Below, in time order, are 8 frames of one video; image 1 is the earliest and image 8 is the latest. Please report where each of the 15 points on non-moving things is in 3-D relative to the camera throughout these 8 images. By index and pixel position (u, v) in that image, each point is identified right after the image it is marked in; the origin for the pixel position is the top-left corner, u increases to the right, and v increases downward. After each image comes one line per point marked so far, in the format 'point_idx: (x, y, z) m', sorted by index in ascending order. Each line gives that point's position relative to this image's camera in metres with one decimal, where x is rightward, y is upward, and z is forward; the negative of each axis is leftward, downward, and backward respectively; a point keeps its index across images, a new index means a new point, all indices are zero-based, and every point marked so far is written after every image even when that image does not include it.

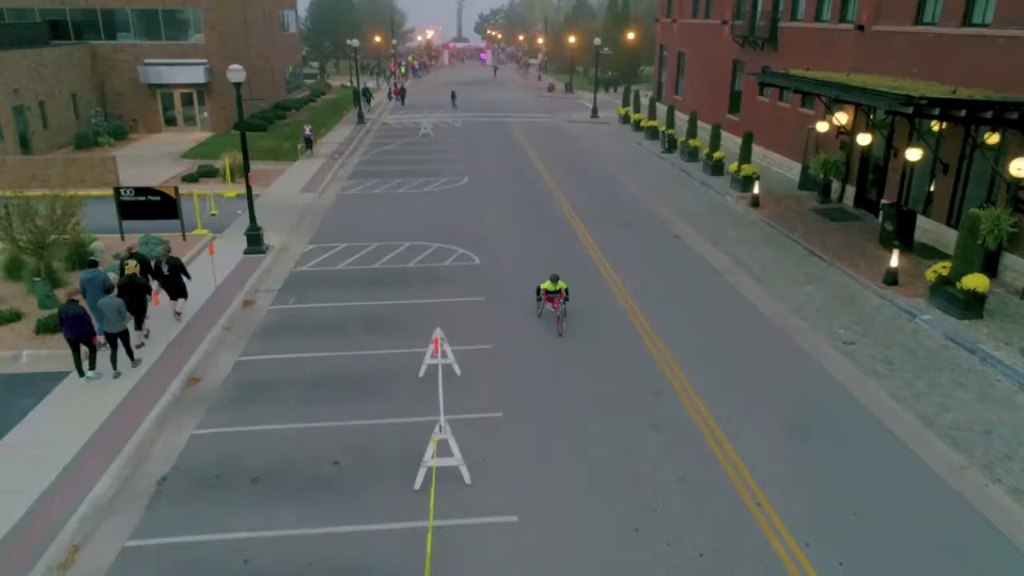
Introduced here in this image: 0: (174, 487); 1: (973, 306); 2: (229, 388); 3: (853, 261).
0: (-4.1, -2.4, +9.1) m
1: (+8.3, -0.3, +13.5) m
2: (-4.3, -1.5, +11.5) m
3: (+7.8, +0.6, +17.2) m
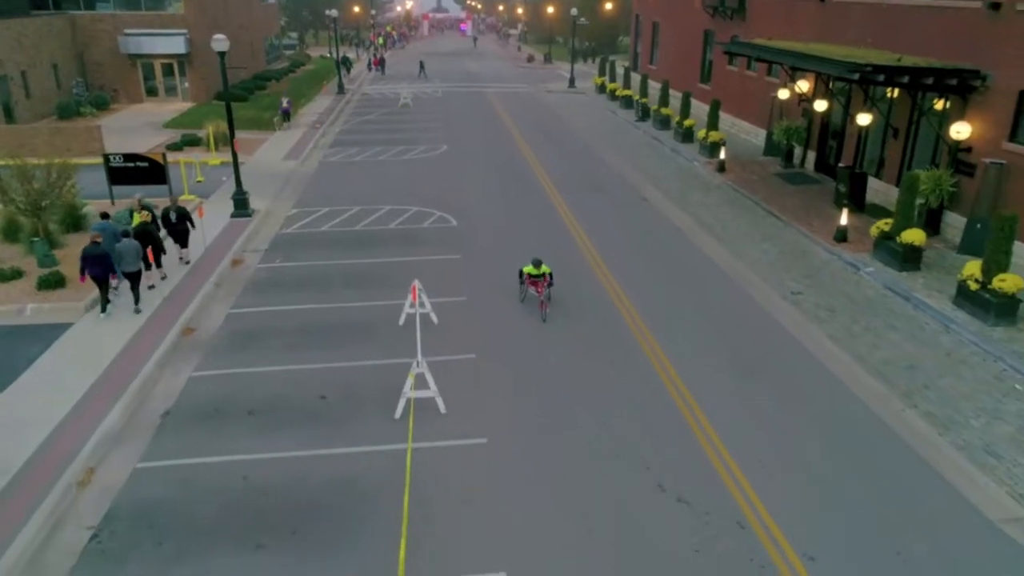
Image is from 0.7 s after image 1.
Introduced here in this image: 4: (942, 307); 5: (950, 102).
0: (-4.4, -1.8, +10.0) m
1: (+7.8, +0.6, +14.7) m
2: (-4.8, -0.8, +12.4) m
3: (+7.2, +1.6, +18.3) m
4: (+7.5, -0.3, +13.2) m
5: (+9.6, +4.1, +16.5) m
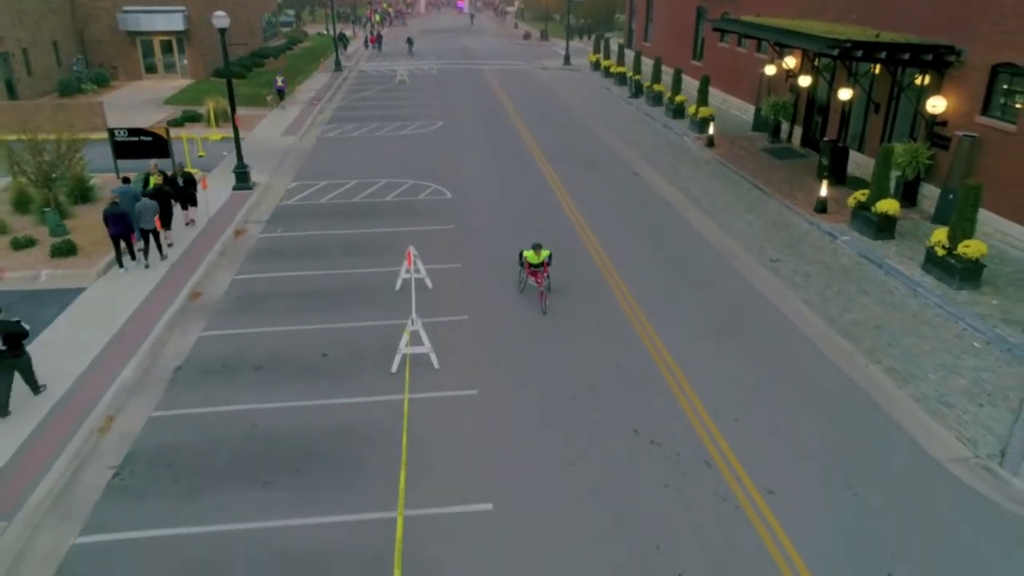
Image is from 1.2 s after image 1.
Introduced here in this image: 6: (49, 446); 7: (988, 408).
0: (-4.6, -1.2, +10.7) m
1: (+7.6, +1.2, +15.3) m
2: (-4.9, -0.2, +13.1) m
3: (+7.0, +2.4, +18.9) m
4: (+7.4, +0.3, +13.9) m
5: (+9.5, +4.8, +17.1) m
6: (-5.4, -1.9, +8.9) m
7: (+6.2, -1.6, +9.9) m
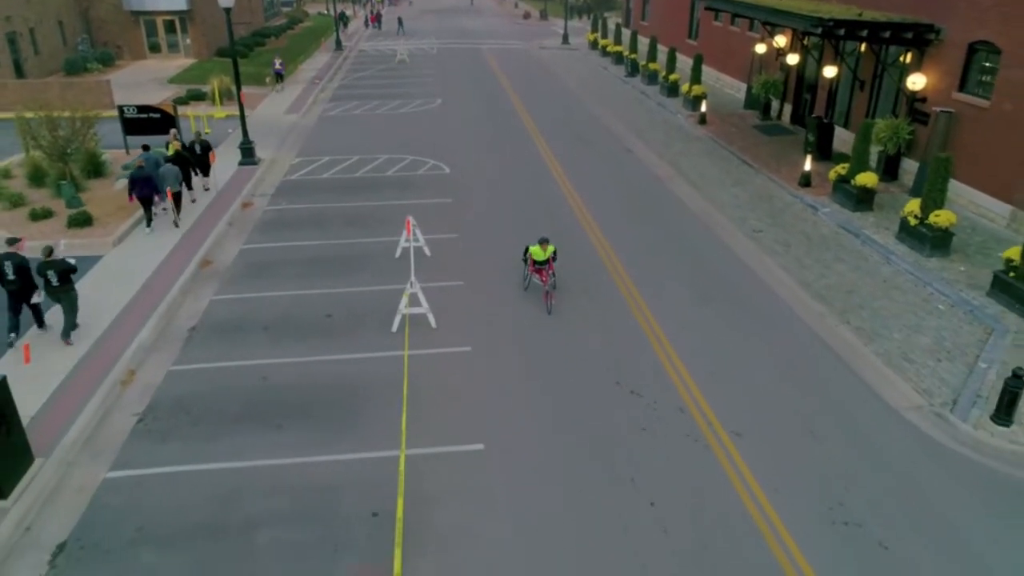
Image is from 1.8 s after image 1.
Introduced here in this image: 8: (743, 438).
0: (-4.7, -0.7, +11.5) m
1: (+7.5, +1.9, +16.0) m
2: (-5.0, +0.4, +13.8) m
3: (+6.9, +3.1, +19.6) m
4: (+7.3, +0.9, +14.6) m
5: (+9.4, +5.5, +17.7) m
6: (-5.6, -1.4, +9.7) m
7: (+6.1, -1.0, +10.6) m
8: (+2.8, -1.8, +9.1) m
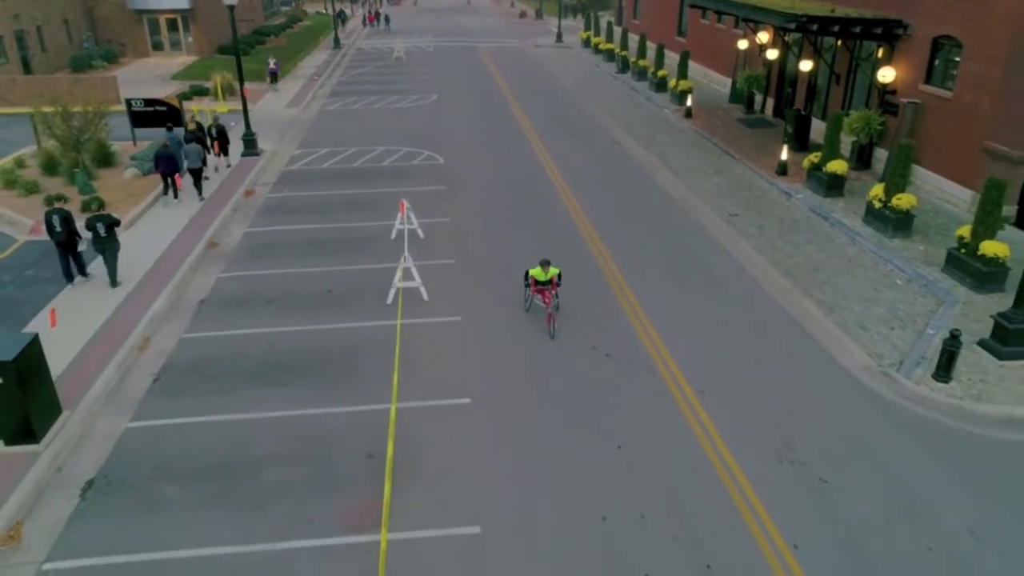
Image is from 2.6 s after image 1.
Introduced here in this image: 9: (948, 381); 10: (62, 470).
0: (-4.9, -0.3, +12.4) m
1: (+7.2, +2.3, +16.9) m
2: (-5.3, +0.8, +14.7) m
3: (+6.7, +3.5, +20.5) m
4: (+7.0, +1.3, +15.5) m
5: (+9.1, +5.9, +18.6) m
6: (-5.8, -1.0, +10.6) m
7: (+5.9, -0.6, +11.5) m
8: (+2.6, -1.4, +10.0) m
9: (+5.8, -1.3, +10.1) m
10: (-5.1, -2.0, +8.5) m
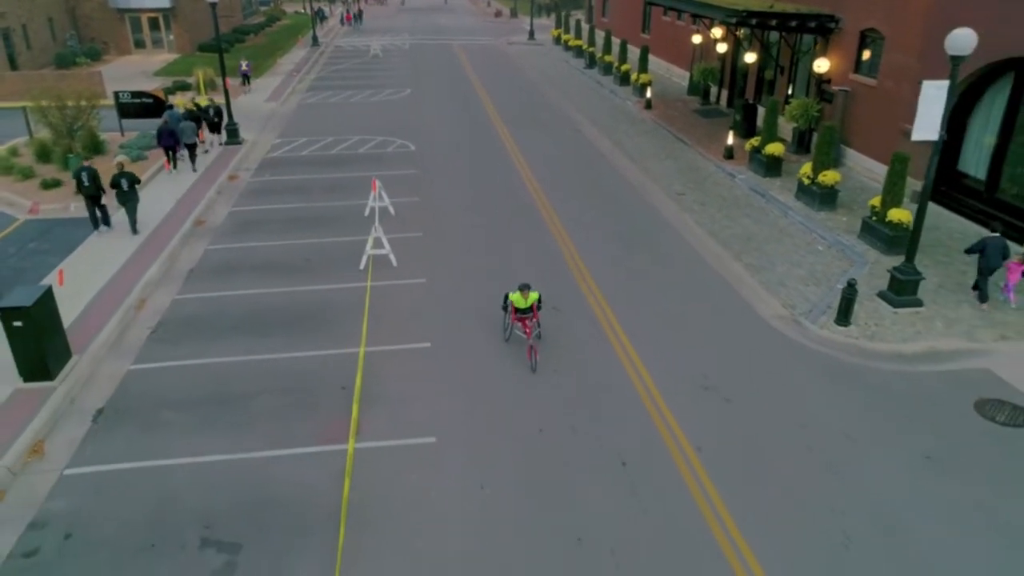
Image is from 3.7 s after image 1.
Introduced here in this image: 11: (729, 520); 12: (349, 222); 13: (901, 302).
0: (-5.7, +0.3, +13.7) m
1: (+6.4, +3.0, +18.5) m
2: (-6.0, +1.3, +16.0) m
3: (+5.7, +4.2, +22.1) m
4: (+6.2, +2.0, +17.0) m
5: (+8.2, +6.6, +20.2) m
6: (-6.4, -0.4, +11.8) m
7: (+5.2, 0.0, +13.1) m
8: (+1.9, -0.8, +11.5) m
9: (+5.2, -0.6, +11.6) m
10: (-5.7, -1.5, +9.8) m
11: (+2.3, -2.4, +7.9) m
12: (-3.5, +1.4, +16.2) m
13: (+6.2, -0.2, +12.0) m
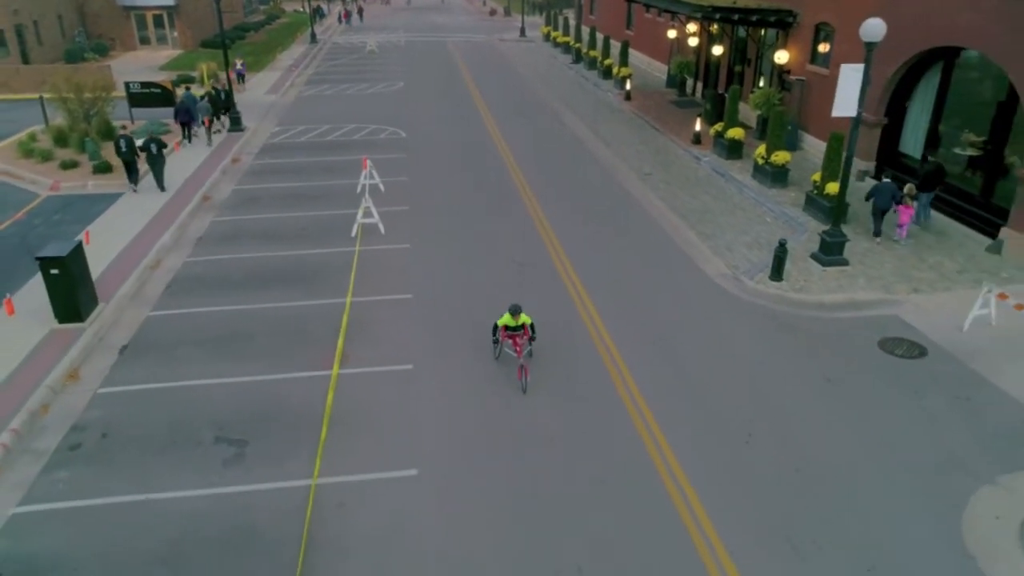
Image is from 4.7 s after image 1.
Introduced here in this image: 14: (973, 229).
0: (-6.1, +1.0, +15.2) m
1: (+5.9, +3.7, +20.1) m
2: (-6.5, +2.0, +17.5) m
3: (+5.2, +4.9, +23.6) m
4: (+5.7, +2.7, +18.6) m
5: (+7.7, +7.3, +21.8) m
6: (-6.9, +0.3, +13.4) m
7: (+4.7, +0.7, +14.6) m
8: (+1.4, -0.1, +13.1) m
9: (+4.7, +0.1, +13.2) m
10: (-6.2, -0.8, +11.4) m
11: (+1.8, -1.7, +9.5) m
12: (-4.0, +2.1, +17.8) m
13: (+5.7, +0.5, +13.6) m
14: (+9.2, +1.2, +15.1) m
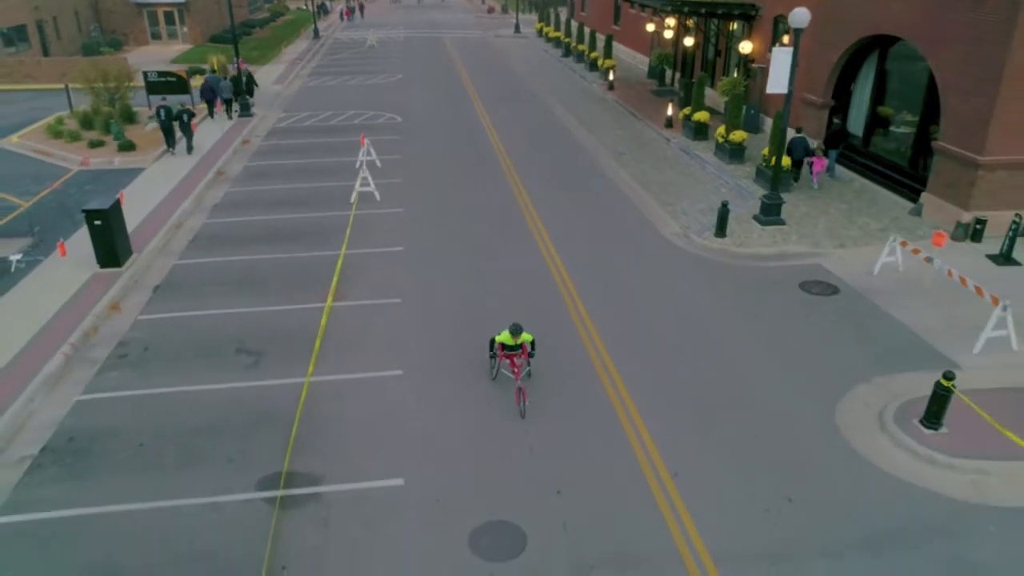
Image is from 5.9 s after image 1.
0: (-6.6, +1.8, +17.2) m
1: (+5.5, +4.6, +22.0) m
2: (-7.0, +2.9, +19.5) m
3: (+4.8, +5.8, +25.5) m
4: (+5.3, +3.6, +20.5) m
5: (+7.3, +8.2, +23.7) m
6: (-7.4, +1.2, +15.3) m
7: (+4.3, +1.6, +16.6) m
8: (+1.0, +0.8, +15.0) m
9: (+4.2, +1.0, +15.1) m
10: (-6.6, +0.1, +13.3) m
11: (+1.3, -0.9, +11.4) m
12: (-4.4, +3.0, +19.7) m
13: (+5.3, +1.4, +15.5) m
14: (+8.8, +2.1, +17.0) m
